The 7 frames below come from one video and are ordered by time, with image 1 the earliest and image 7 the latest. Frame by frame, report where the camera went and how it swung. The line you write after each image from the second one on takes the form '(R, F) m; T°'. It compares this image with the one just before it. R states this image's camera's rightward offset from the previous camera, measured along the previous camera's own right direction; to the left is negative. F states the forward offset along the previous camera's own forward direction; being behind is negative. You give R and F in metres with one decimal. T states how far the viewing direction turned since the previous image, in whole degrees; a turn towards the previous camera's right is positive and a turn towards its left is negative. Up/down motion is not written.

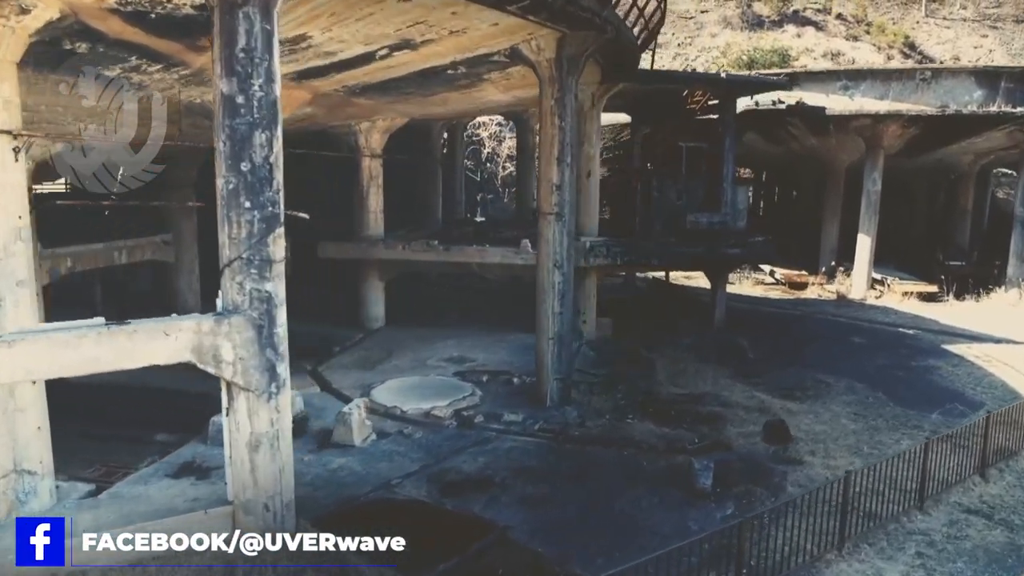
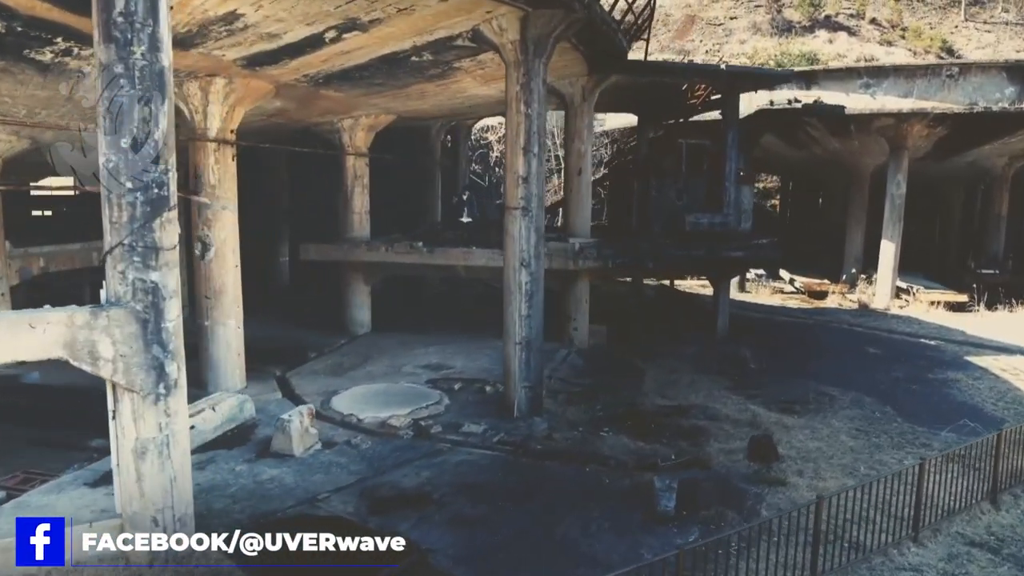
(+1.1, +0.9) m; -3°
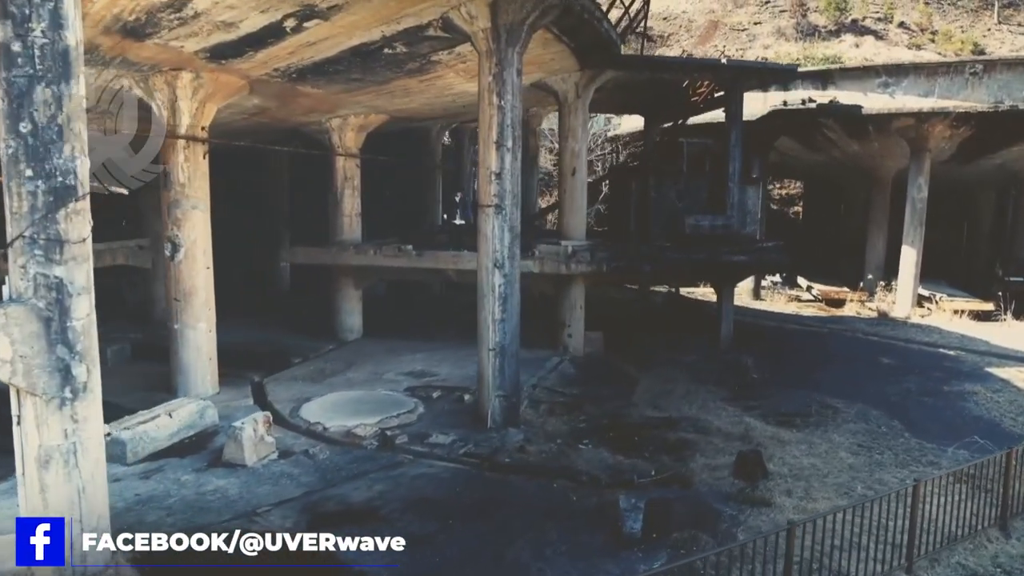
(+0.8, +0.7) m; -2°
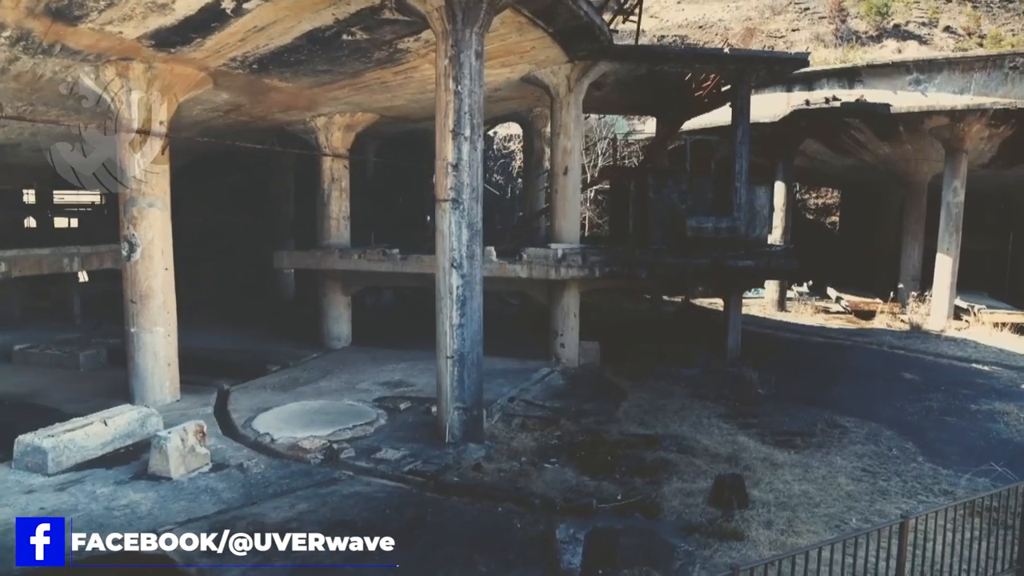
(+1.1, +1.0) m; -3°
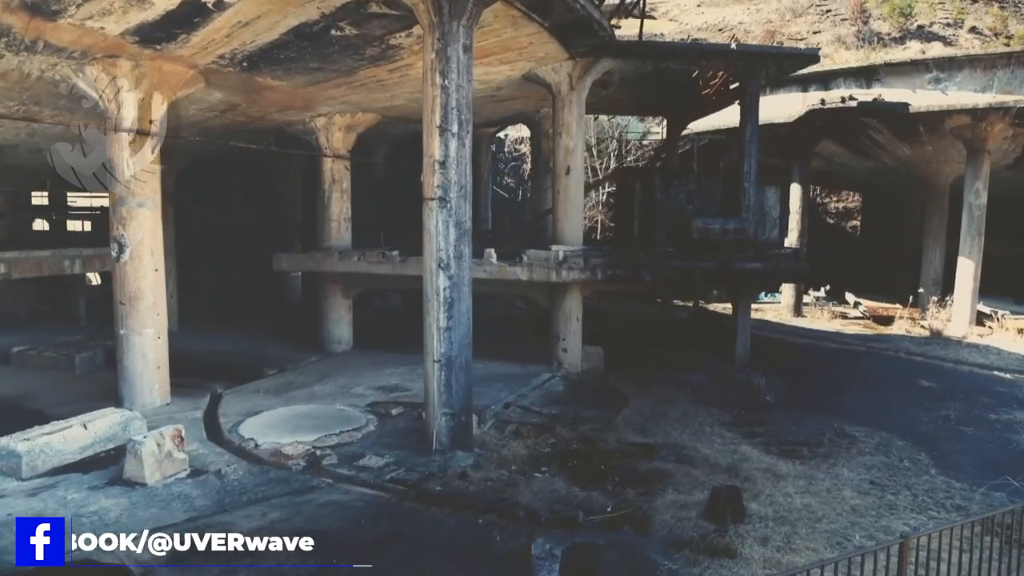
(+0.4, +0.4) m; -2°
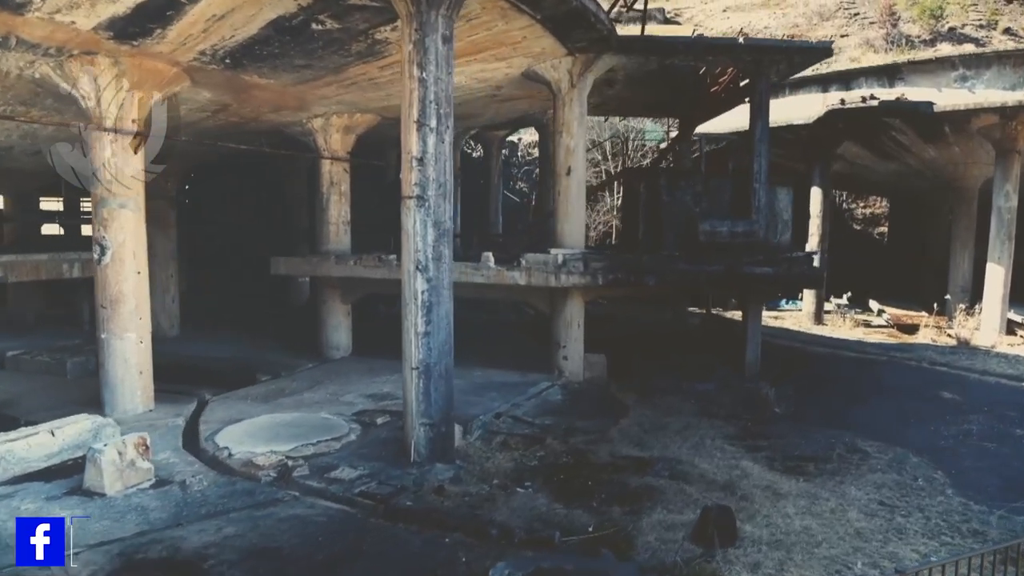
(+0.6, +0.5) m; -2°
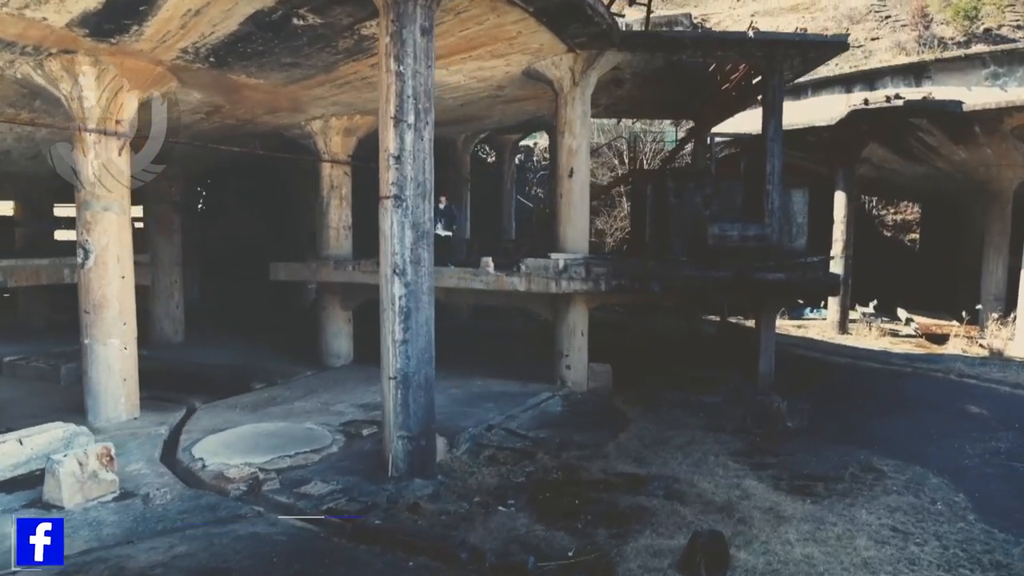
(+0.5, +0.5) m; -2°
